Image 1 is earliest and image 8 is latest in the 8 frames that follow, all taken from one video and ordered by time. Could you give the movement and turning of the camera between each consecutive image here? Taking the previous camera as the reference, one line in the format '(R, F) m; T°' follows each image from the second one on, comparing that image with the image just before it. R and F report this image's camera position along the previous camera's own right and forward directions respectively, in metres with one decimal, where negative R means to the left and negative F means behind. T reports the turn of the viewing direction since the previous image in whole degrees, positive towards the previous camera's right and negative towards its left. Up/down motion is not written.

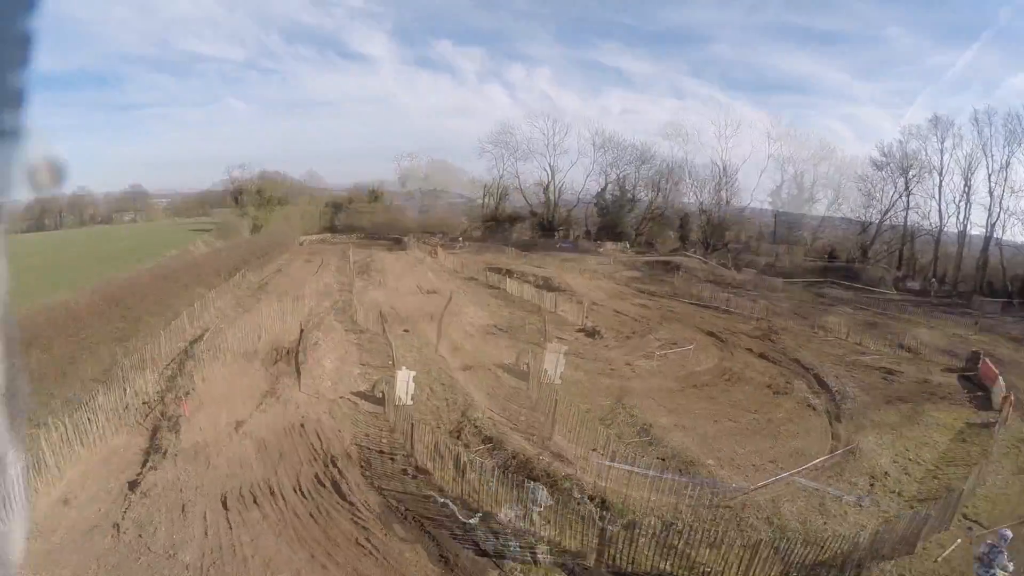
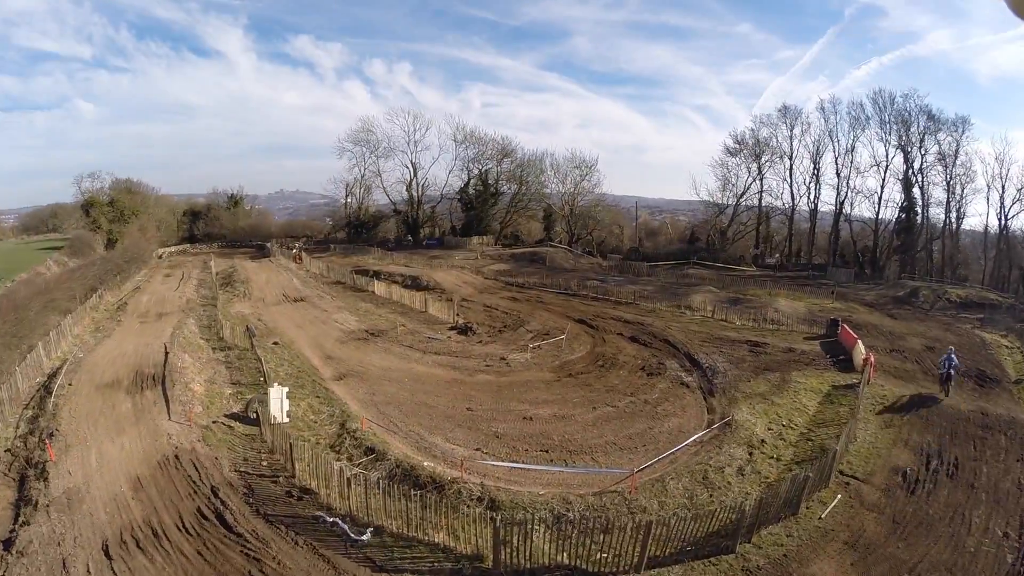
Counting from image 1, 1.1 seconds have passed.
(-0.1, +0.1) m; +7°
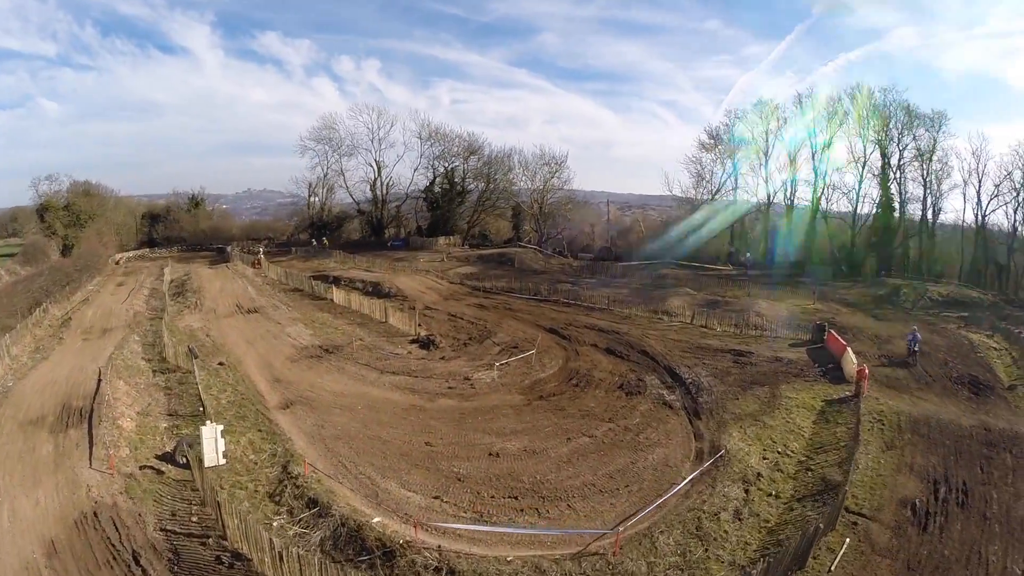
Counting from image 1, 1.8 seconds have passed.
(+0.1, +1.6) m; +2°
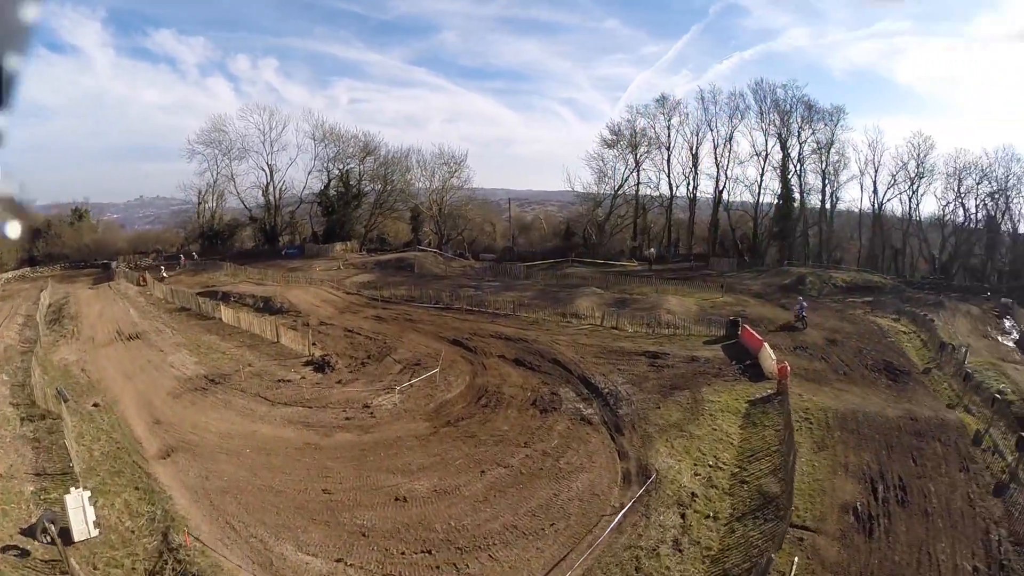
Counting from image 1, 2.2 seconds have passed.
(0.0, +1.3) m; +5°
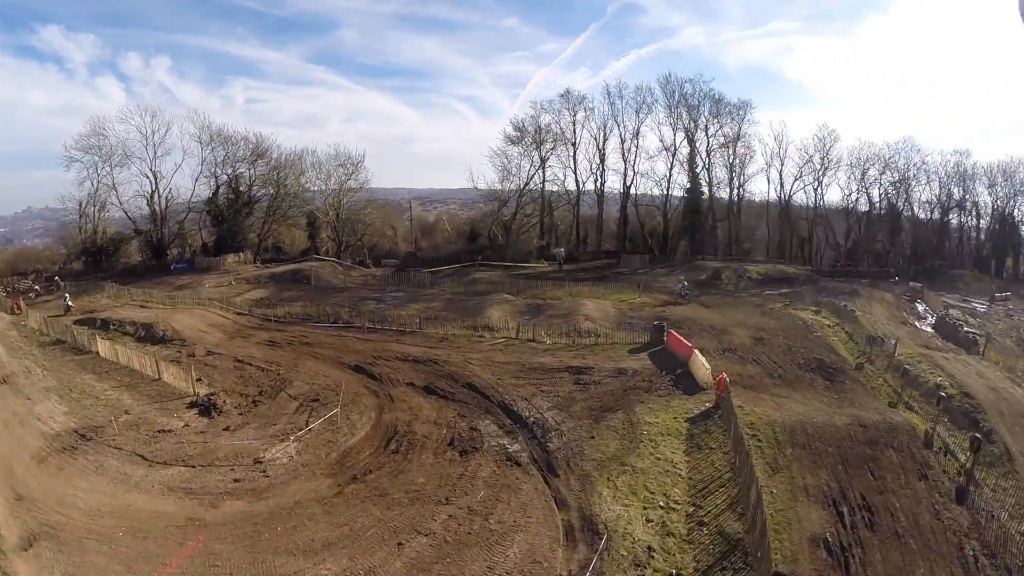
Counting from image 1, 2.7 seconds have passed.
(-0.1, +2.0) m; +5°
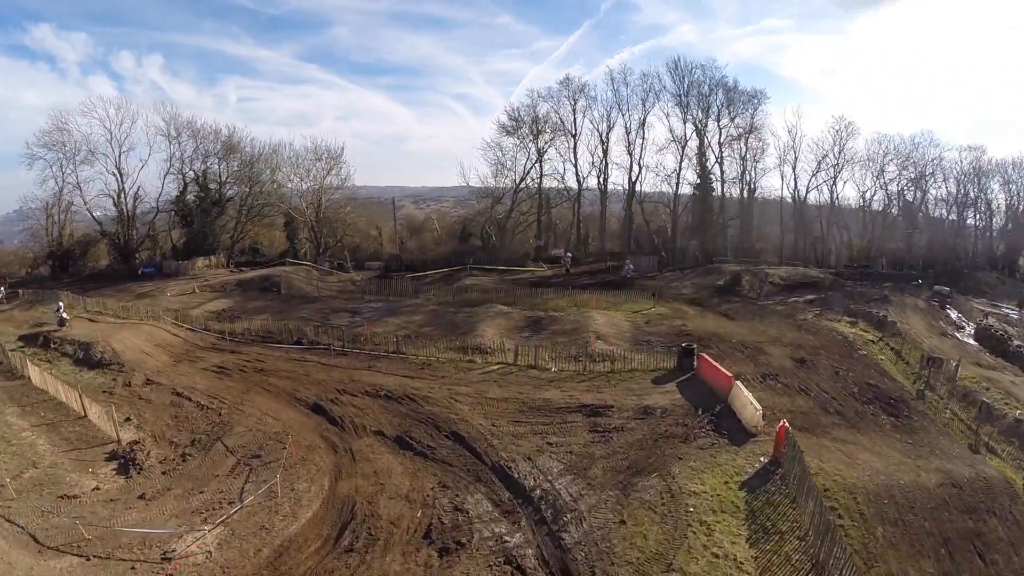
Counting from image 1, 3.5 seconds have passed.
(-0.1, +4.3) m; 0°
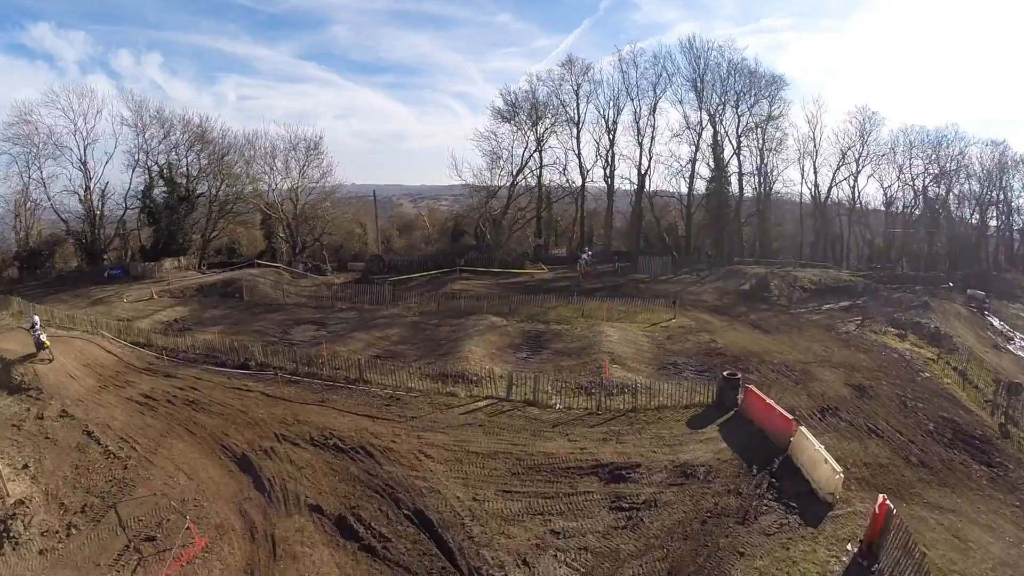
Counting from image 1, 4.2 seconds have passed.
(+0.1, +4.3) m; 0°
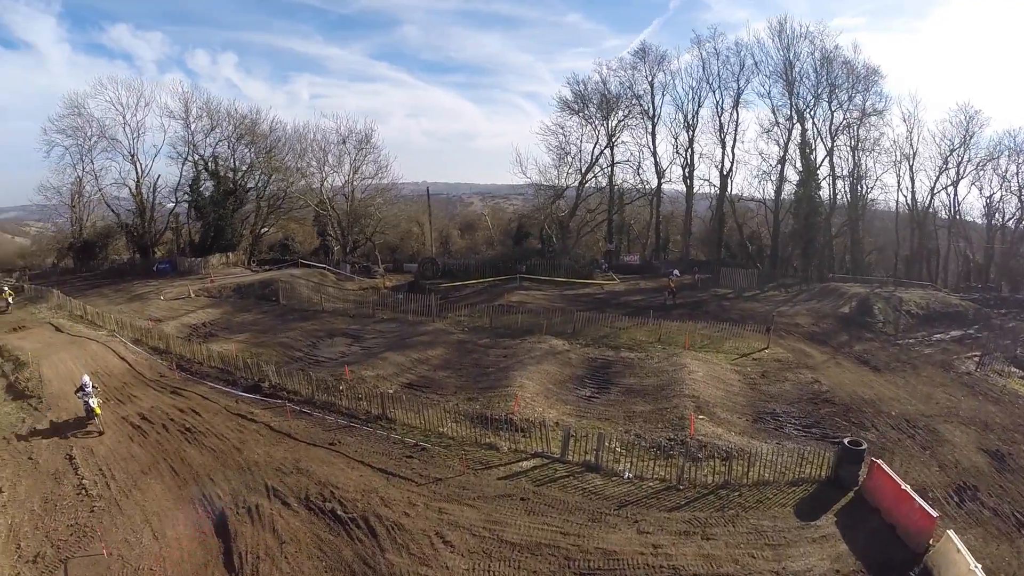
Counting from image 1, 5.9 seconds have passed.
(+0.1, +3.2) m; -4°
